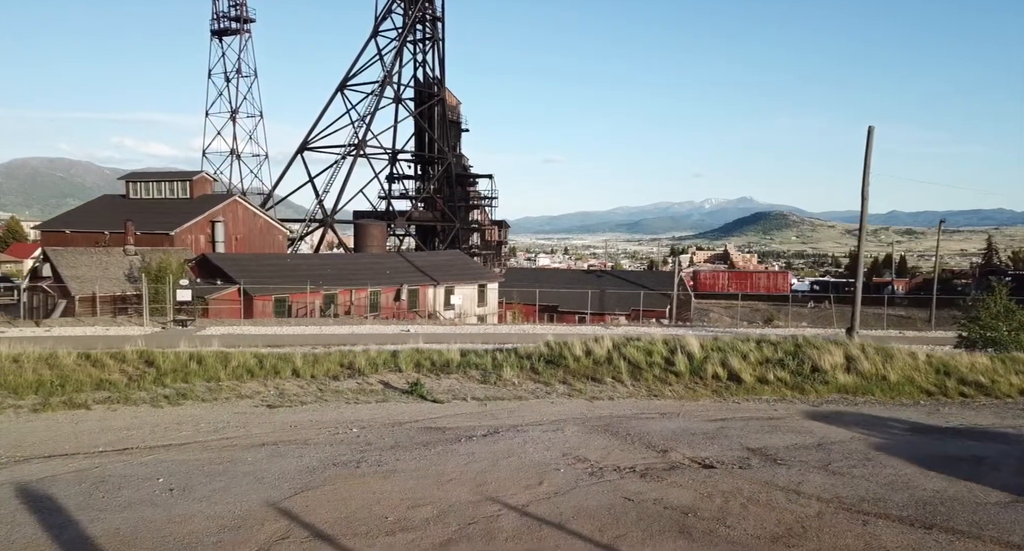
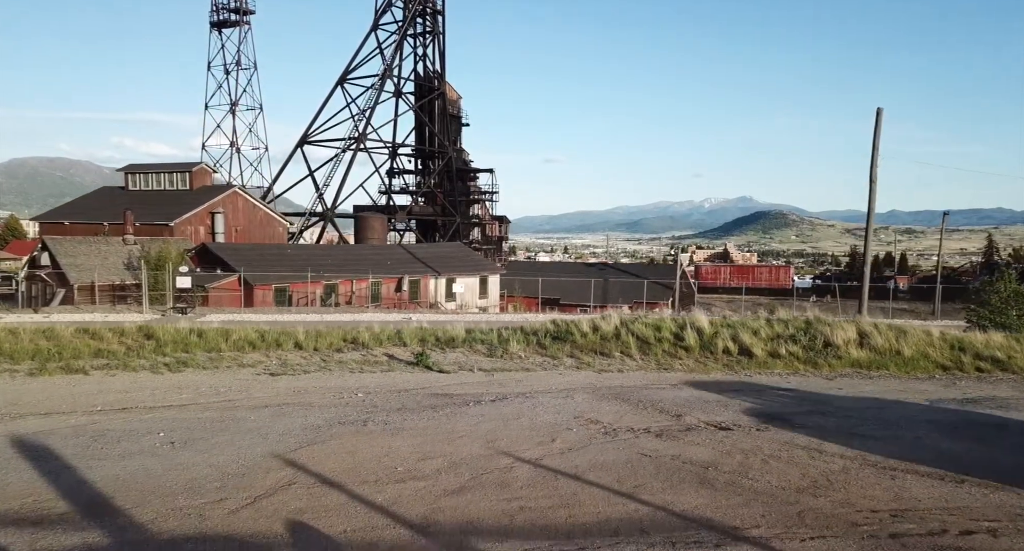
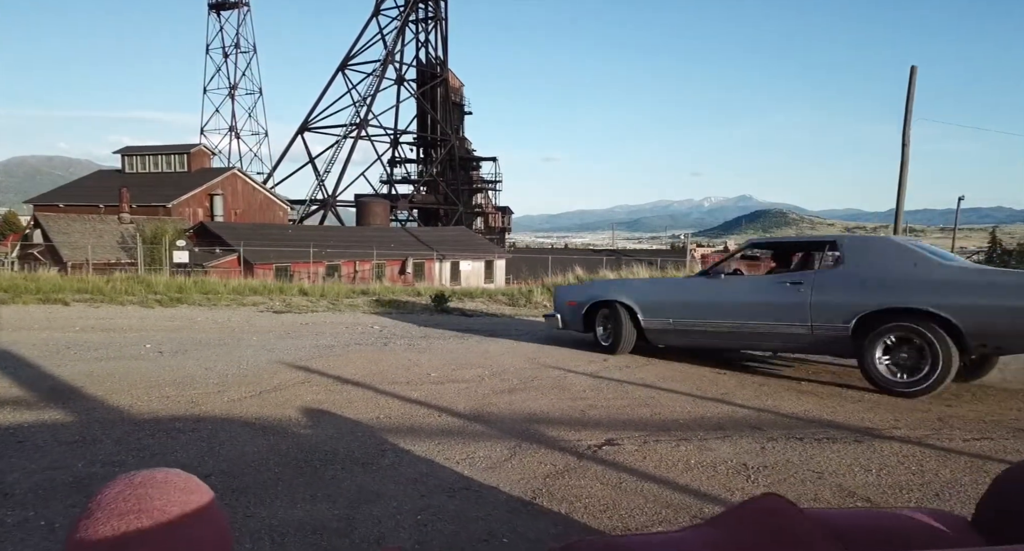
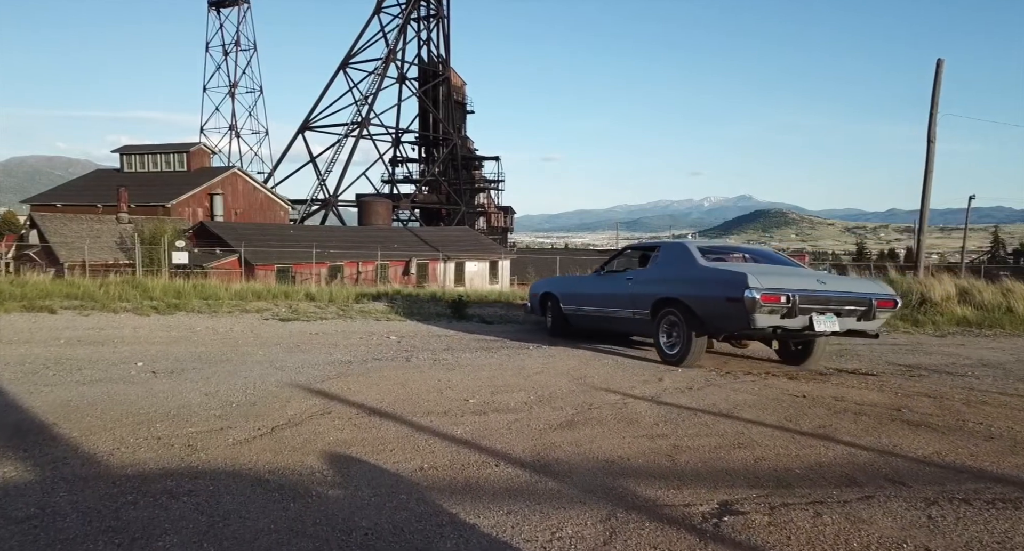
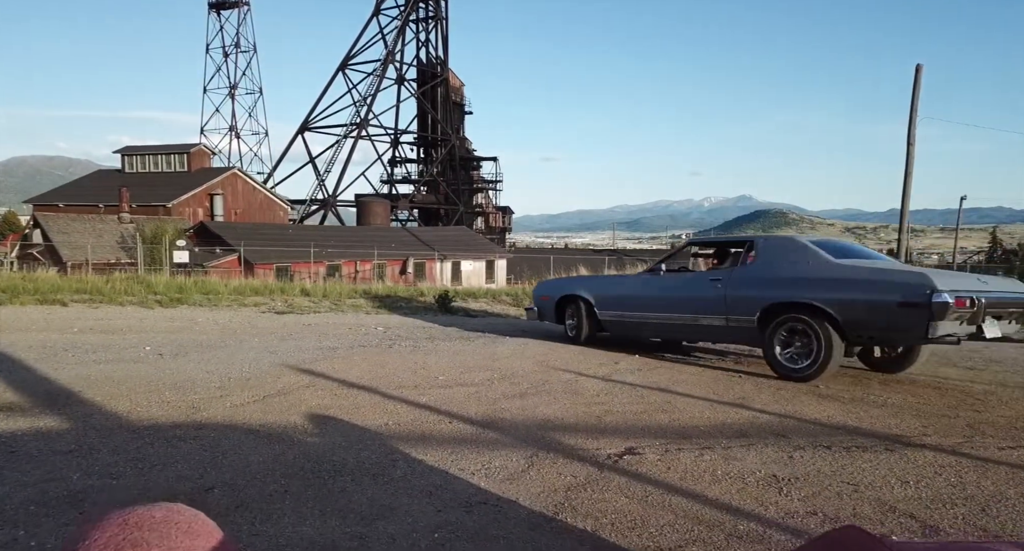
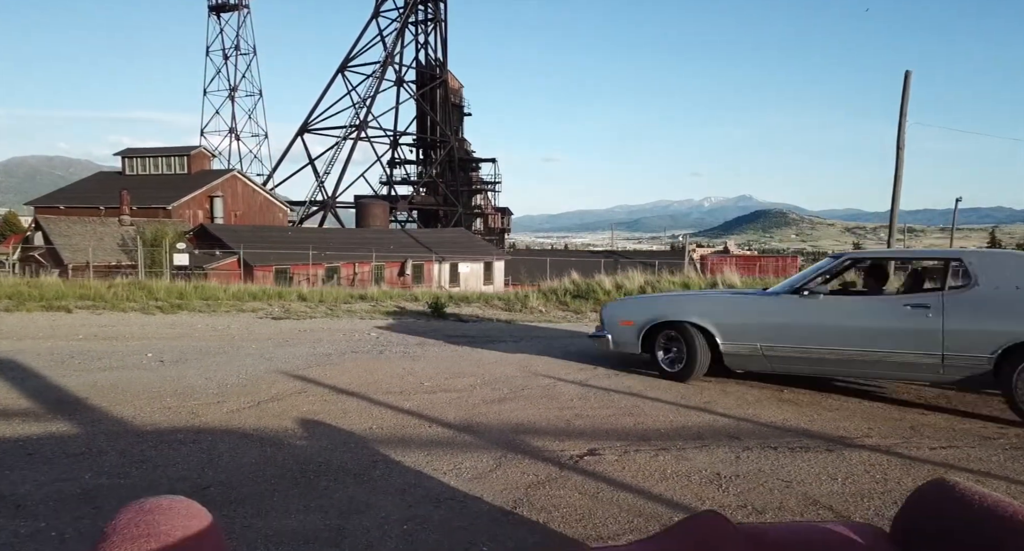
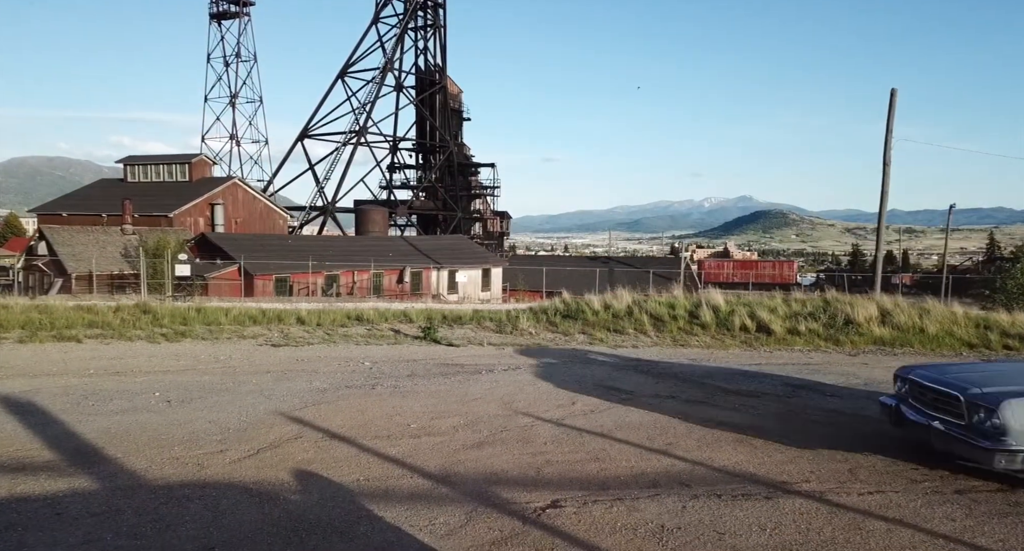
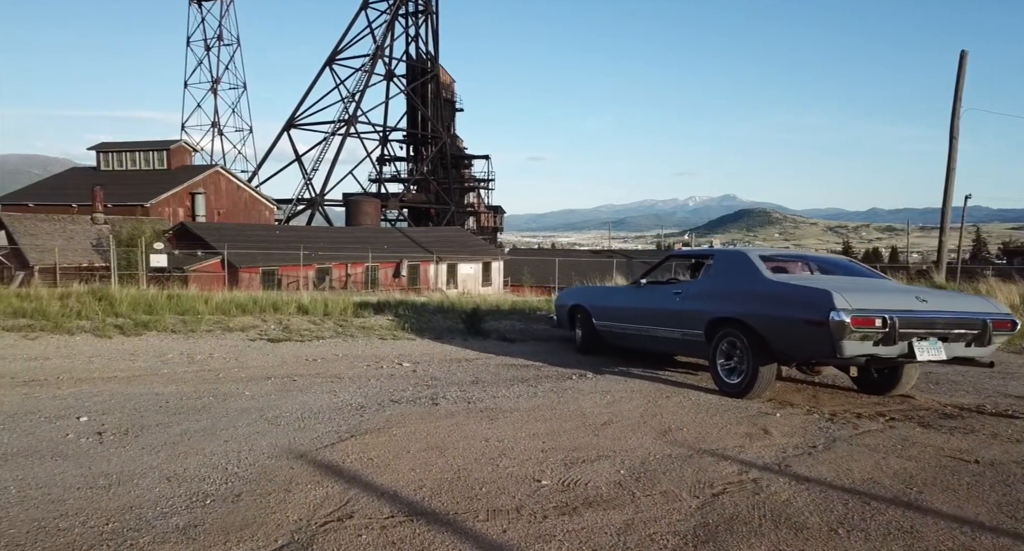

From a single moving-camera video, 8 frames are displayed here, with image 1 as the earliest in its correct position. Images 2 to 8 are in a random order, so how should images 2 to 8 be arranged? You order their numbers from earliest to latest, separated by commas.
2, 7, 6, 3, 5, 4, 8
